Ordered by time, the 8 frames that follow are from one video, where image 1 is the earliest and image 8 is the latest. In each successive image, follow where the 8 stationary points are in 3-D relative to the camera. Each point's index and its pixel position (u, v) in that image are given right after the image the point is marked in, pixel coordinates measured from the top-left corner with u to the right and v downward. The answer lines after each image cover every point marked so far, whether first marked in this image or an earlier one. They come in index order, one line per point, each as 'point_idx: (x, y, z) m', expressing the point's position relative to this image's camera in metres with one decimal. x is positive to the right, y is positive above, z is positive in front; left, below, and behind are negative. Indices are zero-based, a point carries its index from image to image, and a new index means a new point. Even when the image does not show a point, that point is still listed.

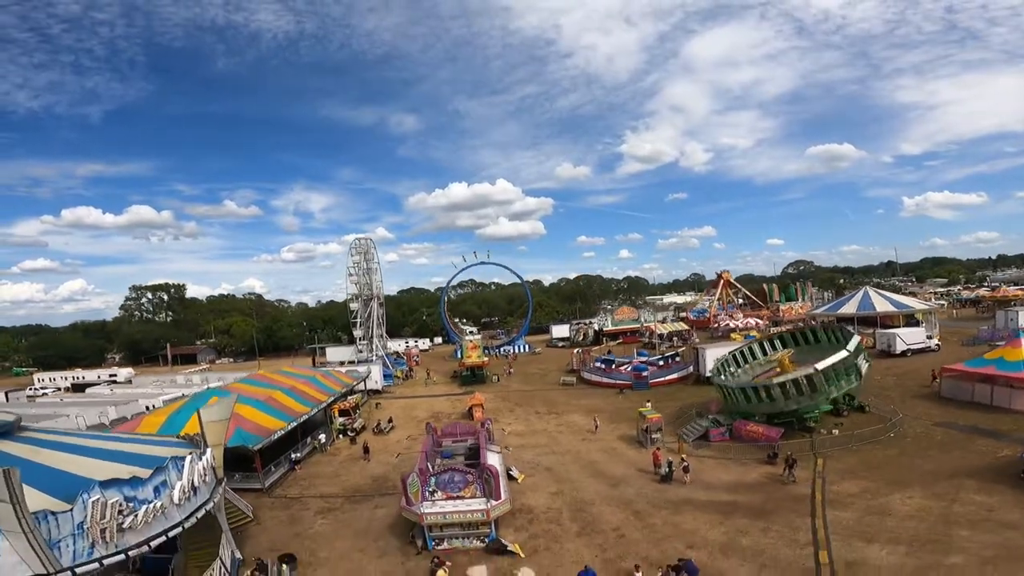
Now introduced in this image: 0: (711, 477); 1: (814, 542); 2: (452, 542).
0: (+6.1, -6.0, +19.2) m
1: (+7.3, -6.1, +14.4) m
2: (-1.5, -6.1, +14.5) m
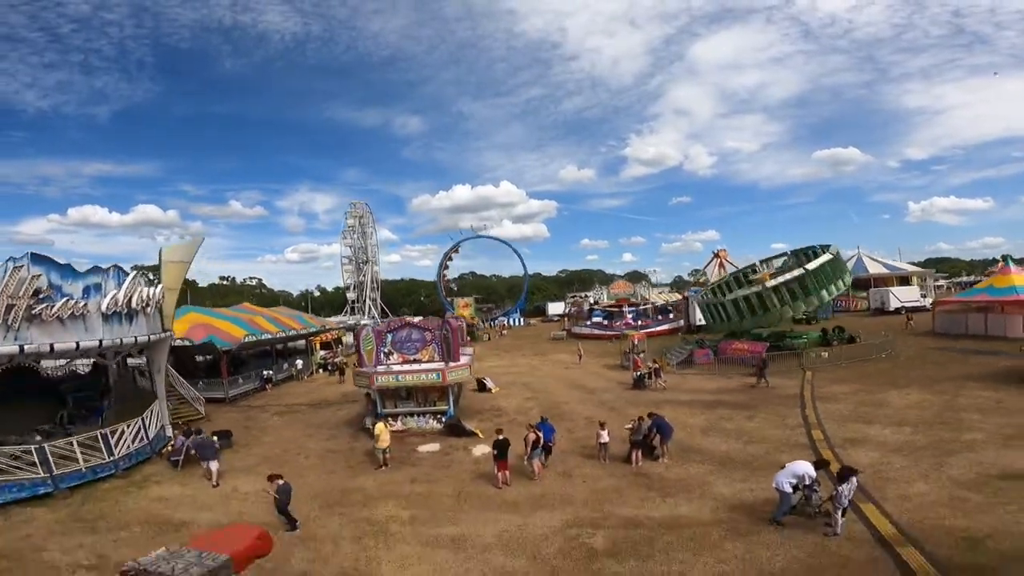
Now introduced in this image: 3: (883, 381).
0: (+5.2, -2.9, +17.8) m
1: (+6.4, -2.9, +13.0) m
2: (-2.4, -2.9, +13.2) m
3: (+10.5, -2.6, +17.0) m
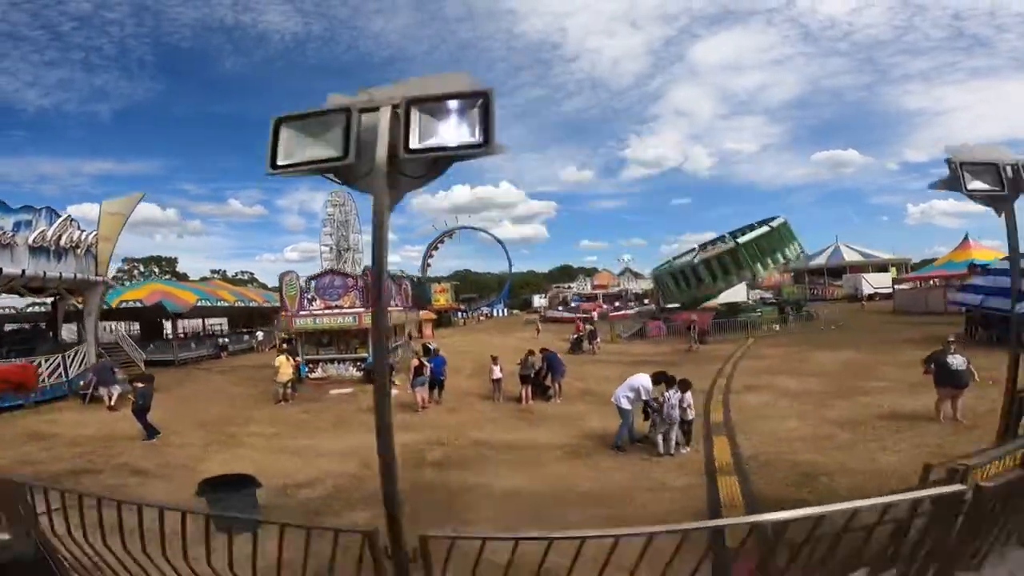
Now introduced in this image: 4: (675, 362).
0: (+3.5, -1.8, +17.8) m
1: (+4.6, -1.9, +13.0) m
2: (-4.2, -1.8, +13.2) m
3: (+8.7, -1.6, +17.0) m
4: (+4.1, -1.9, +15.1) m
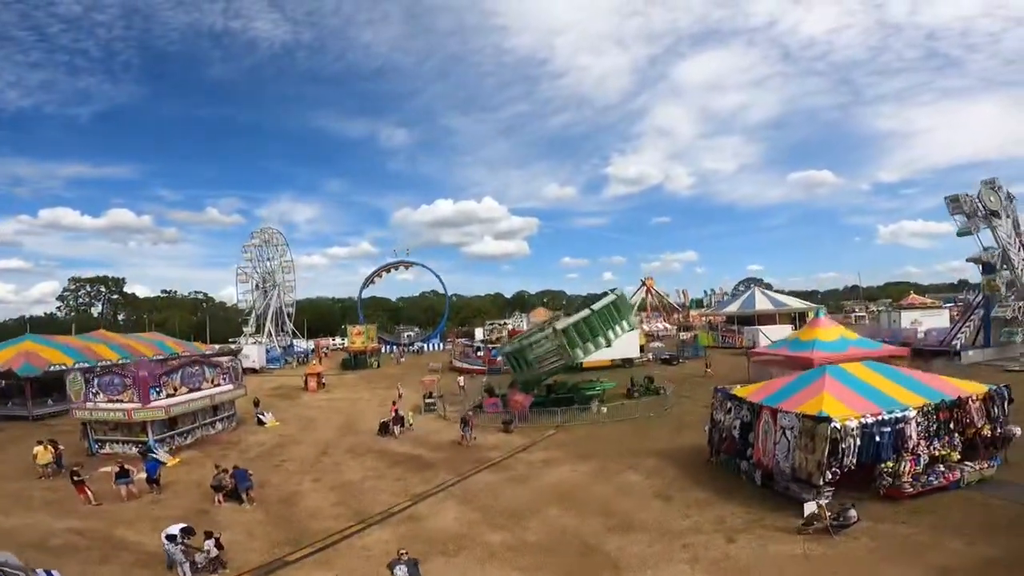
0: (-2.3, -4.5, +18.8) m
1: (-1.0, -4.5, +14.0) m
2: (-9.7, -4.3, +13.8) m
3: (+3.0, -4.4, +18.1) m
4: (-1.5, -4.5, +16.1) m
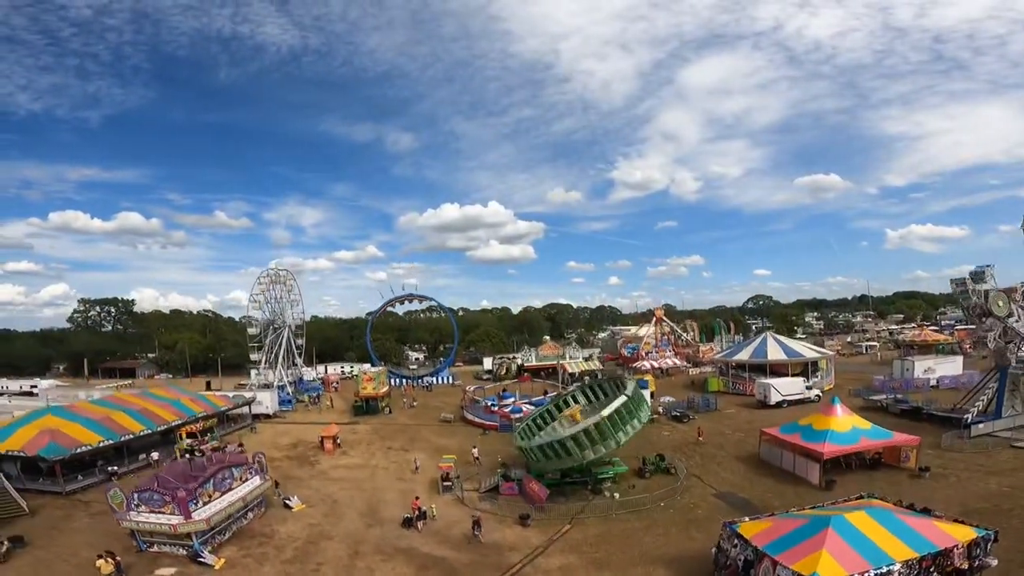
0: (-1.8, -7.9, +19.8) m
1: (-0.5, -7.9, +15.0) m
2: (-9.3, -7.6, +14.9) m
3: (+3.5, -7.8, +19.0) m
4: (-1.0, -7.9, +17.1) m
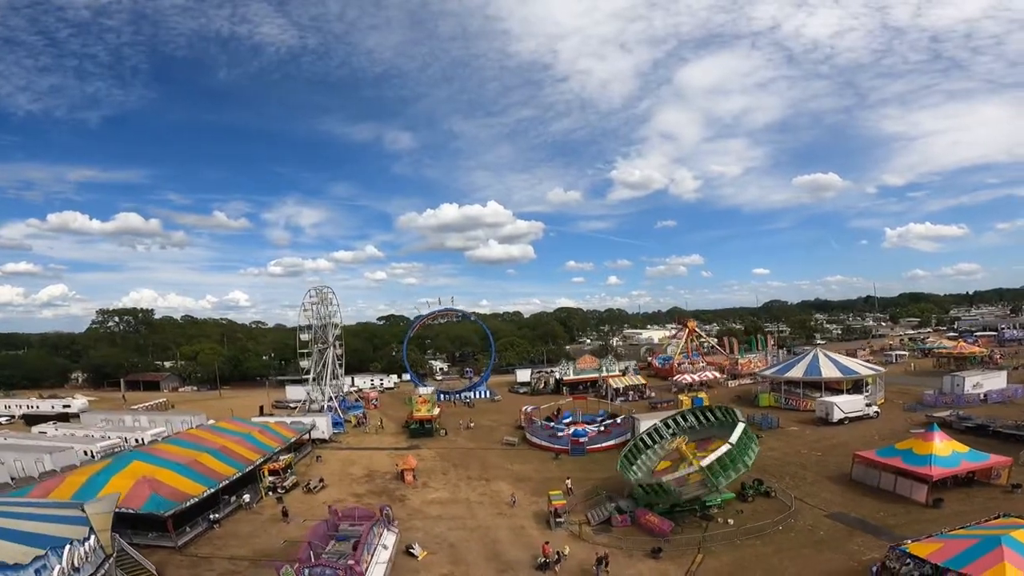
0: (+2.7, -9.4, +19.6) m
1: (+3.9, -9.4, +14.8) m
2: (-4.8, -9.2, +14.7) m
3: (+7.9, -9.3, +18.8) m
4: (+3.4, -9.4, +16.9) m
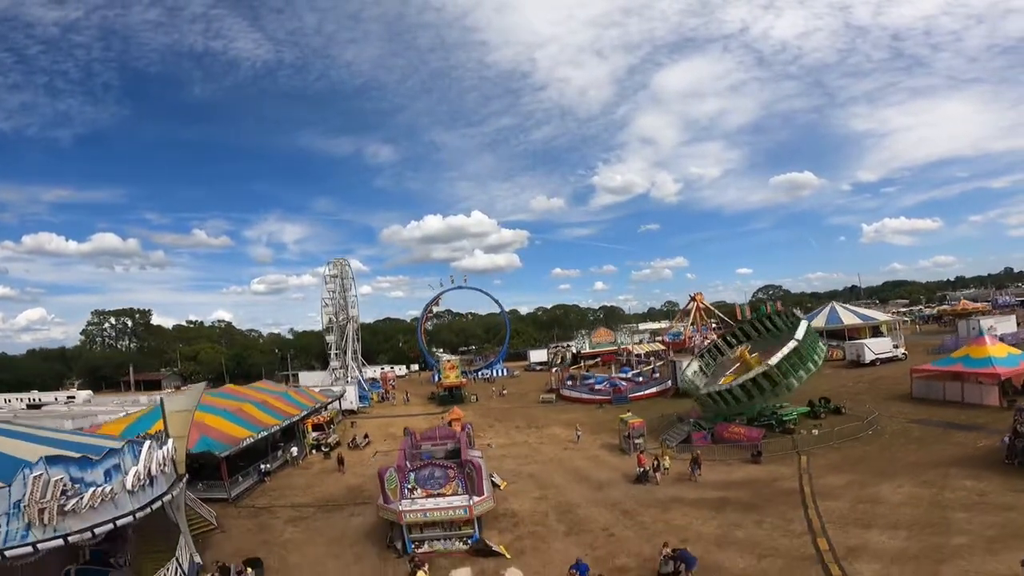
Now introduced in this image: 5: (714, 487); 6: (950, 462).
0: (+5.6, -5.9, +18.7) m
1: (+7.0, -5.7, +14.0) m
2: (-1.8, -5.8, +13.7) m
3: (+10.8, -5.5, +18.1) m
4: (+6.4, -5.8, +16.0) m
5: (+6.0, -5.9, +17.2) m
6: (+13.1, -5.4, +18.1) m
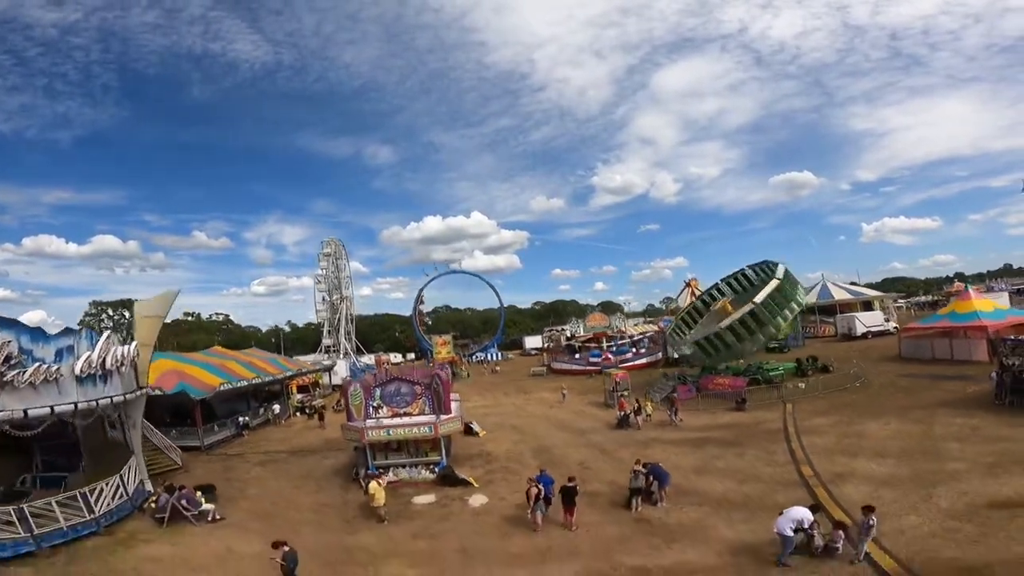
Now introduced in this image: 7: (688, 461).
0: (+4.9, -4.0, +18.1) m
1: (+6.3, -3.9, +13.3) m
2: (-2.5, -4.0, +13.1) m
3: (+10.2, -3.7, +17.5) m
4: (+5.7, -4.0, +15.4) m
5: (+5.3, -4.0, +16.6) m
6: (+12.4, -3.5, +17.5) m
7: (+4.0, -4.0, +13.8) m
